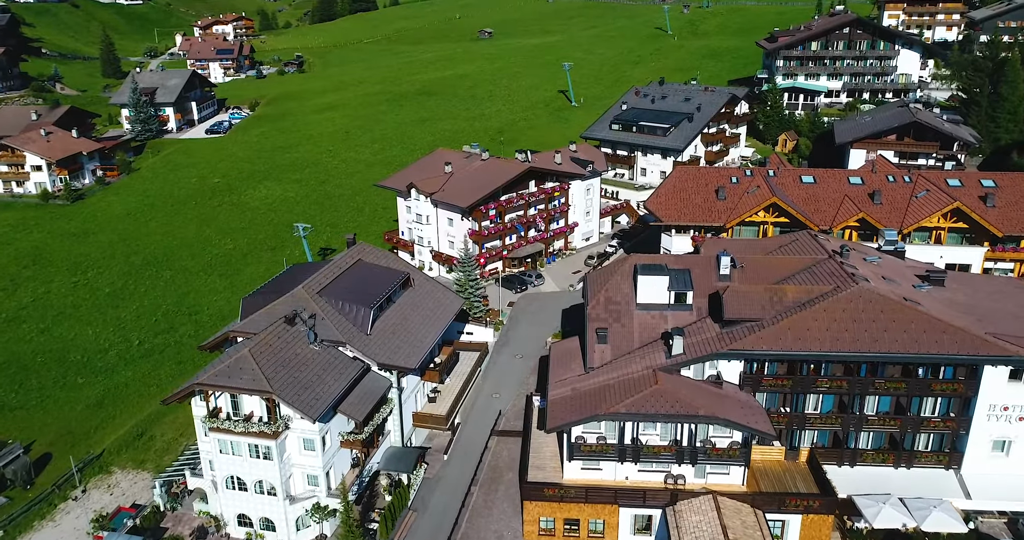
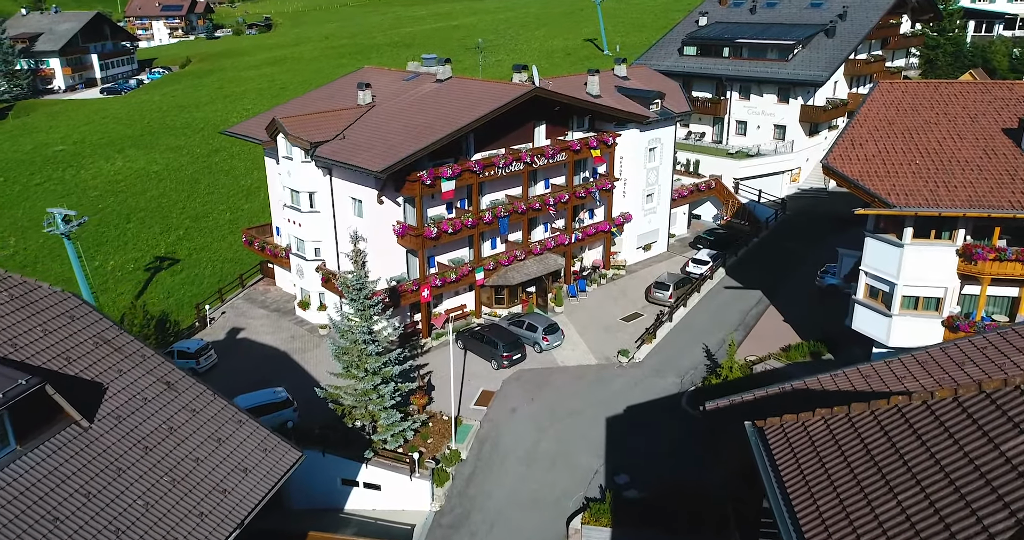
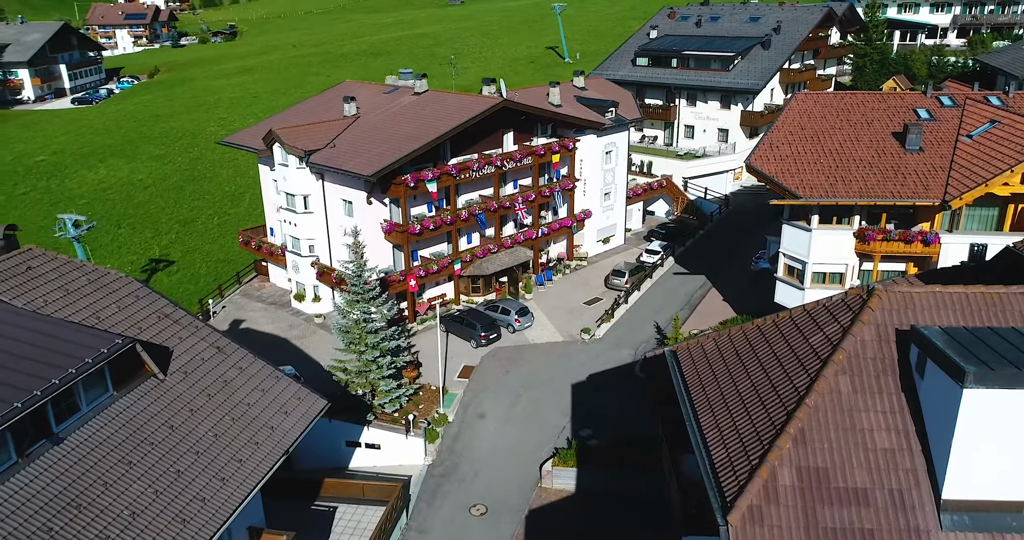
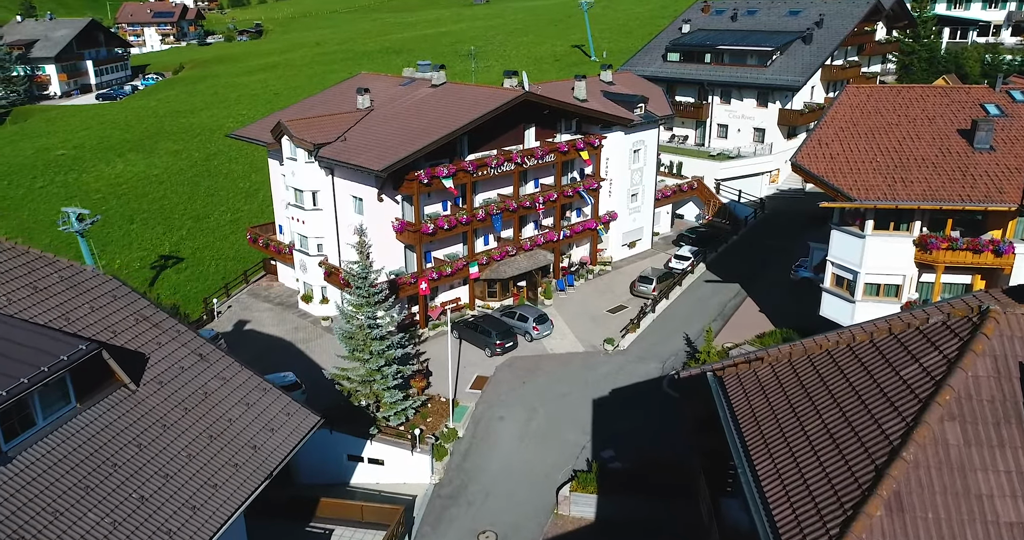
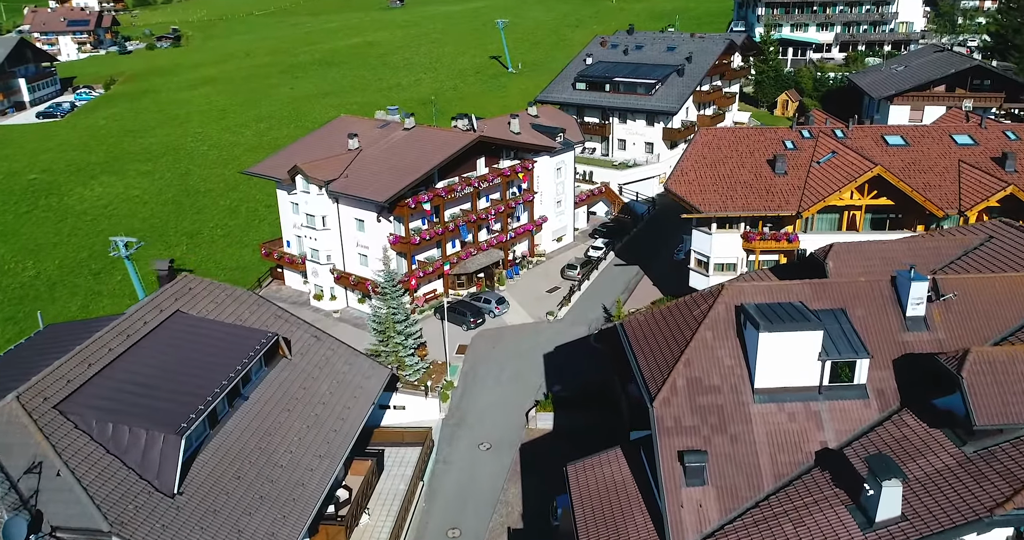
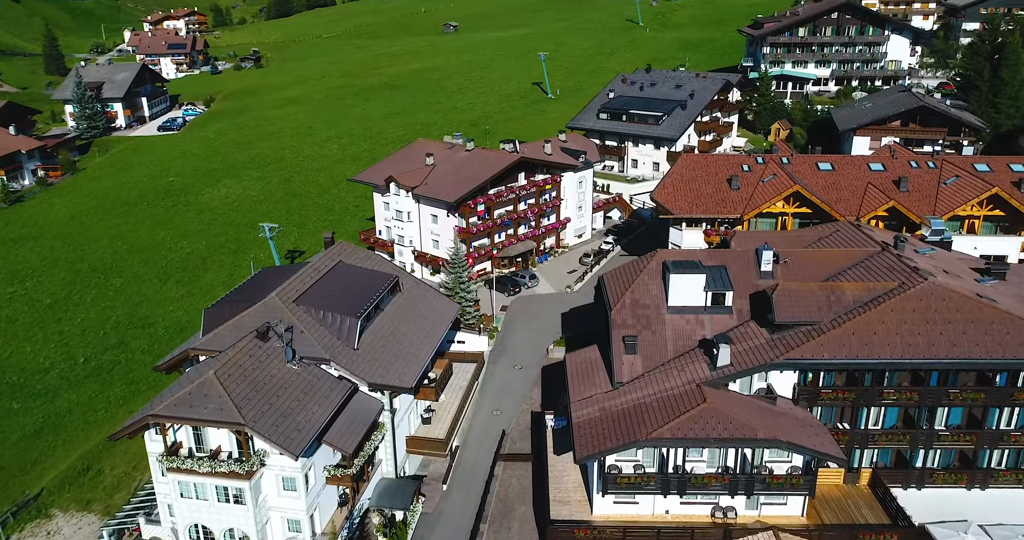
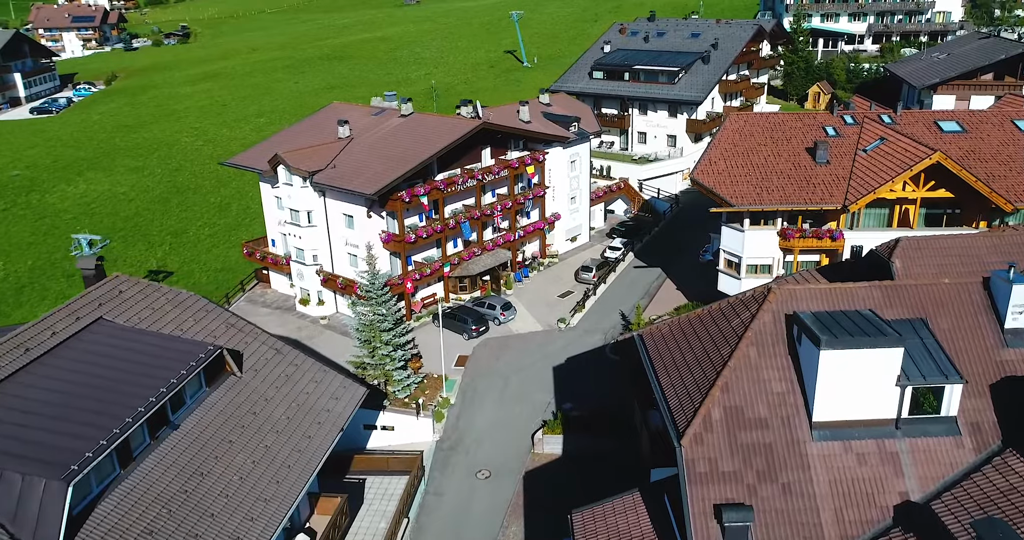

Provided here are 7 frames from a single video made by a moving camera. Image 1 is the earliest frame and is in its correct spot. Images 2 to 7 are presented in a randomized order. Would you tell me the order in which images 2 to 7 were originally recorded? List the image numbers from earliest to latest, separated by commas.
6, 5, 7, 3, 4, 2
